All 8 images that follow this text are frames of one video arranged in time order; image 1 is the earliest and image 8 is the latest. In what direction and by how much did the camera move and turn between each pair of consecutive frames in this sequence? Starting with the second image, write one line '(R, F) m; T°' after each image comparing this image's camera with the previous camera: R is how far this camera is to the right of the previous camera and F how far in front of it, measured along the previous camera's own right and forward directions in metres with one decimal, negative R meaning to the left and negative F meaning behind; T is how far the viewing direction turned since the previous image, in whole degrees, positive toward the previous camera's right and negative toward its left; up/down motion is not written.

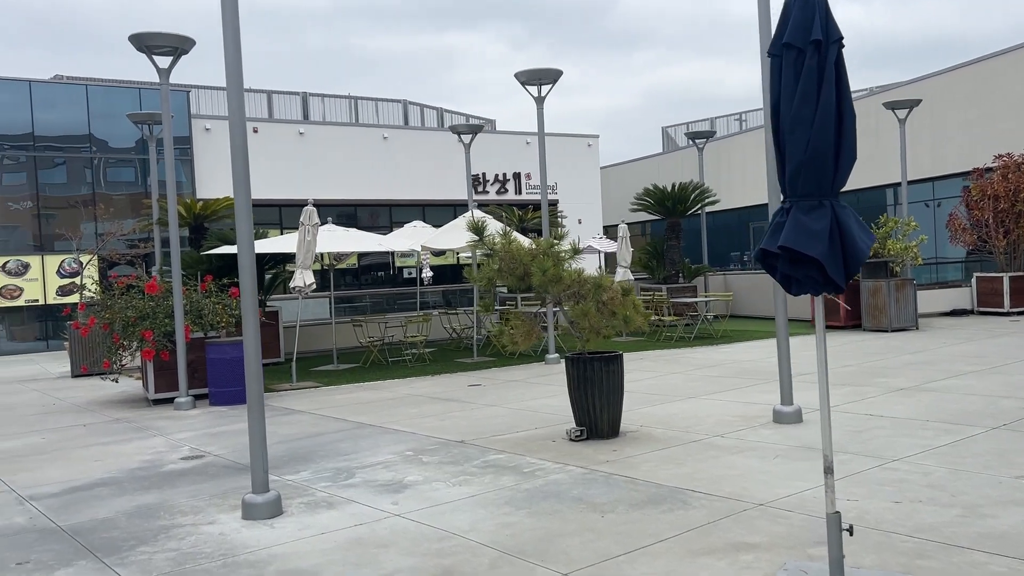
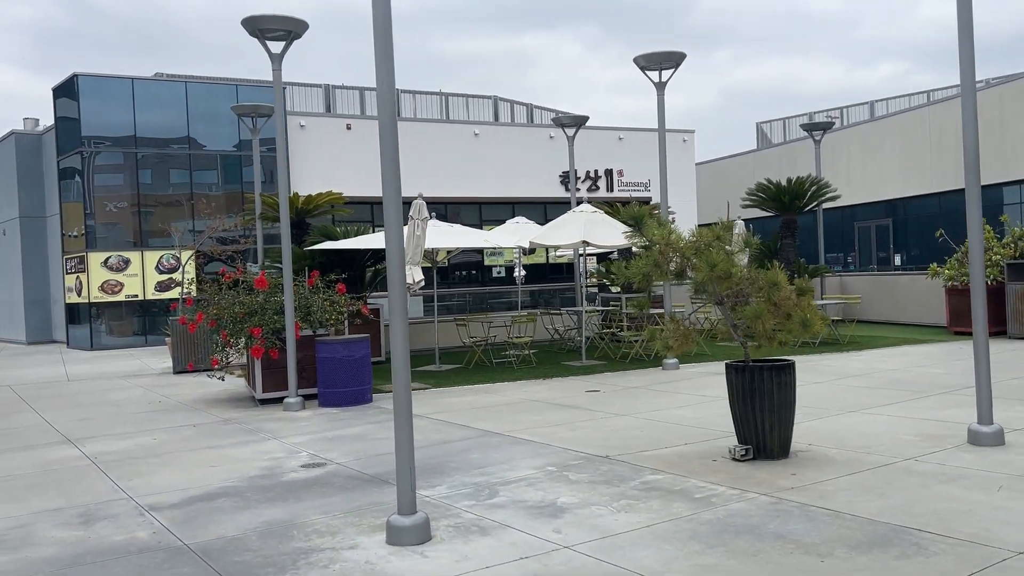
(-0.7, +0.8) m; -5°
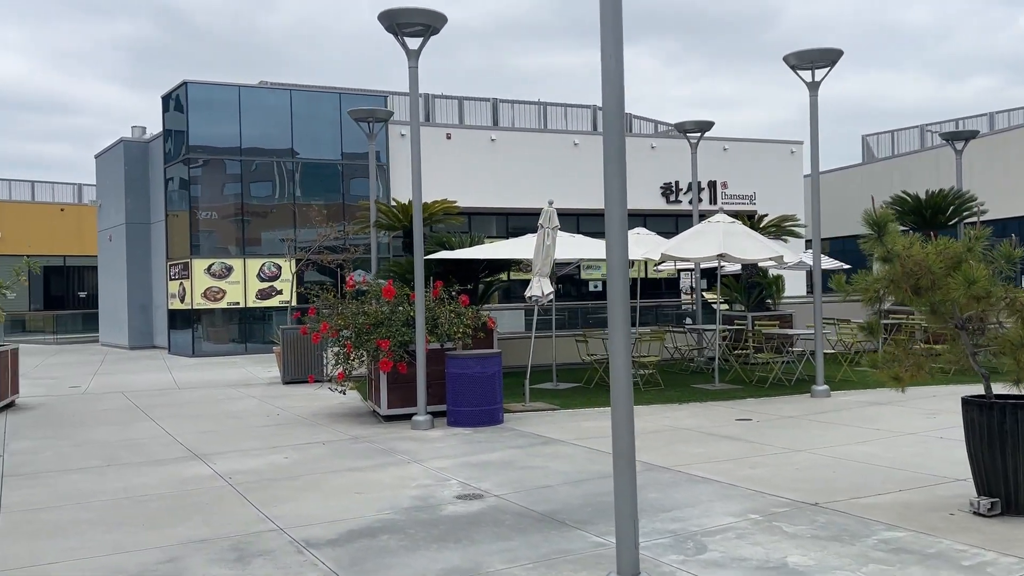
(-0.9, +0.8) m; -5°
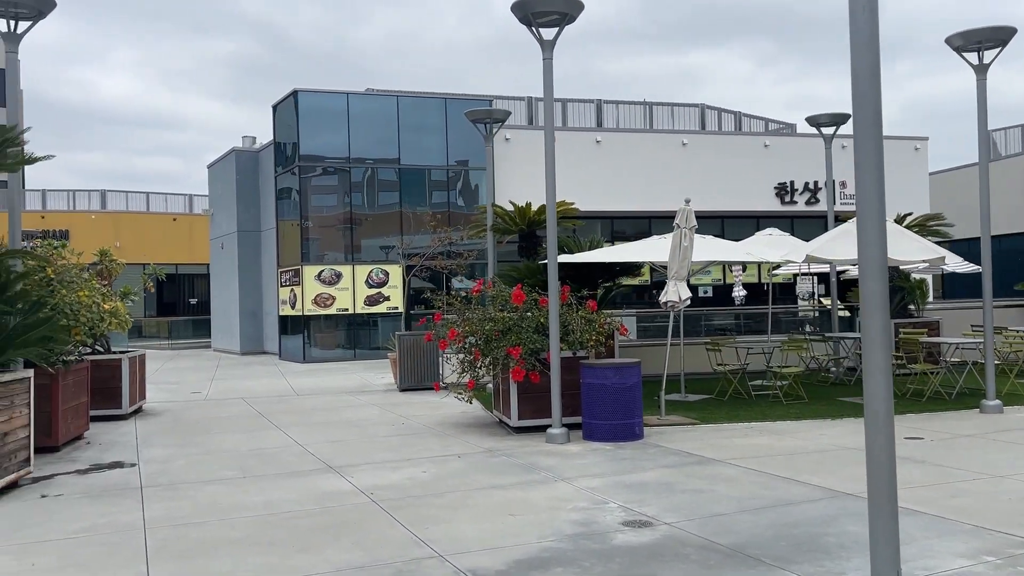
(-0.6, +0.6) m; -6°
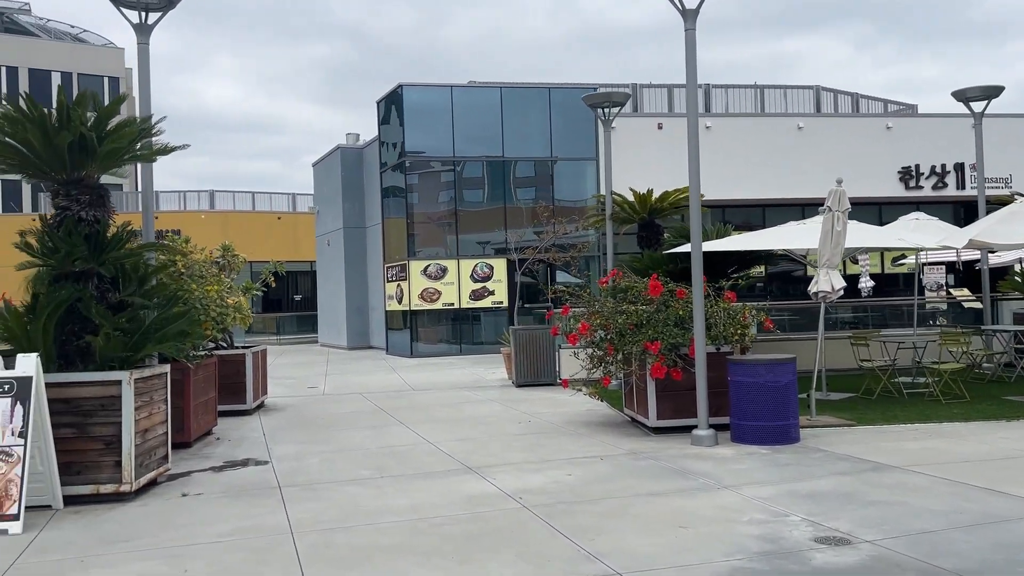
(-0.6, +0.5) m; -6°
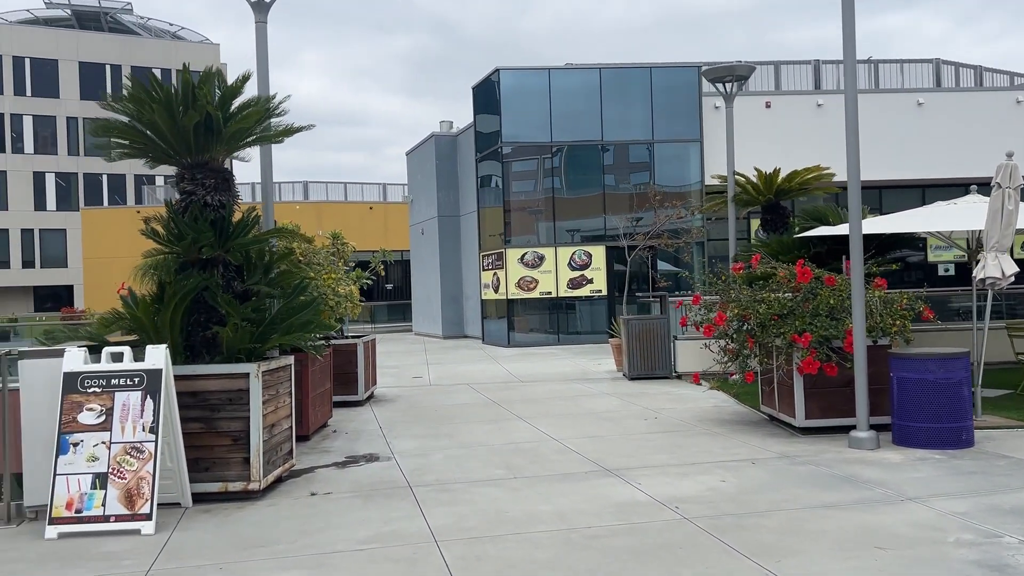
(-0.5, +0.6) m; -6°
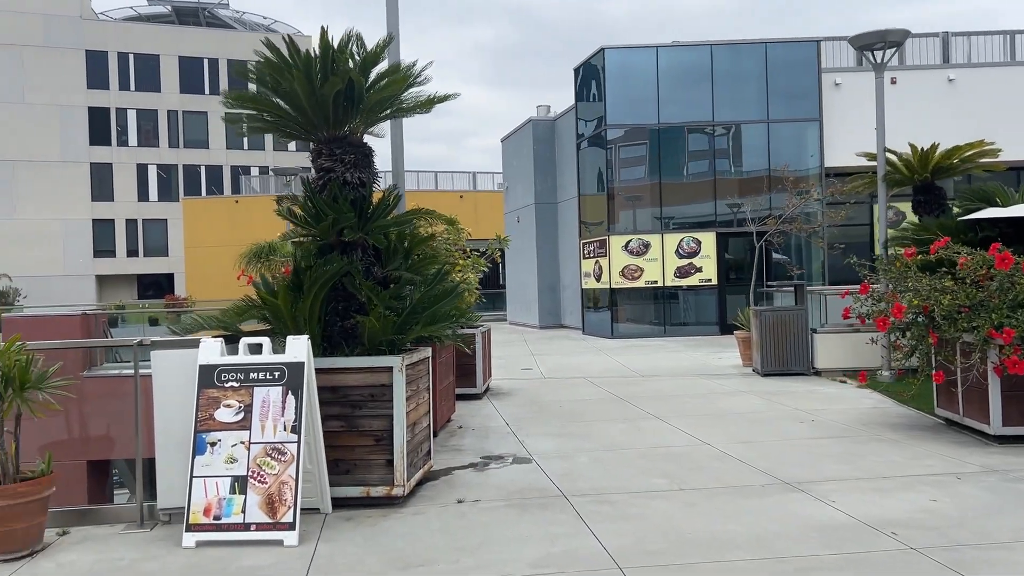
(-0.7, +0.7) m; -5°
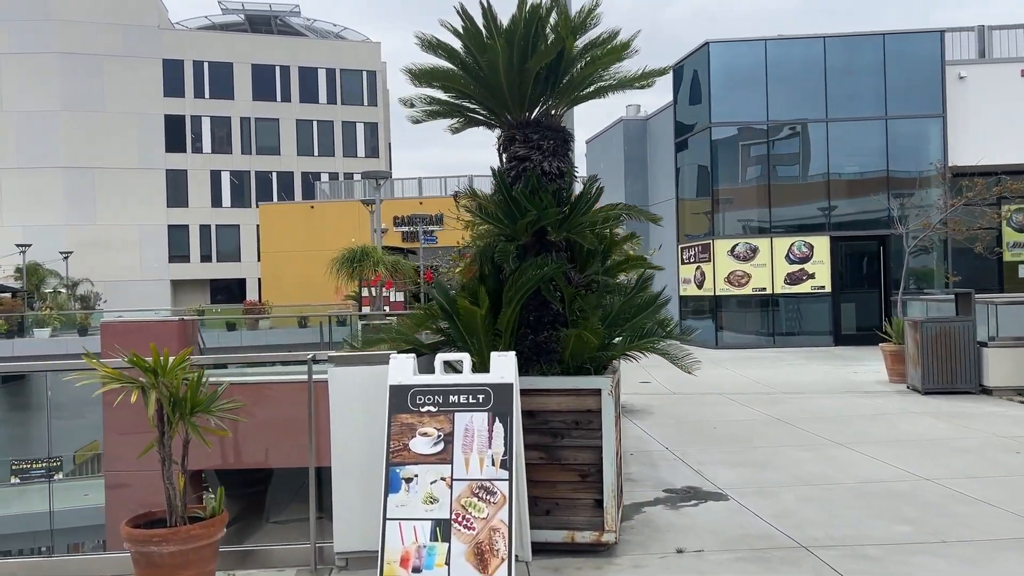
(-1.1, +0.9) m; -4°
